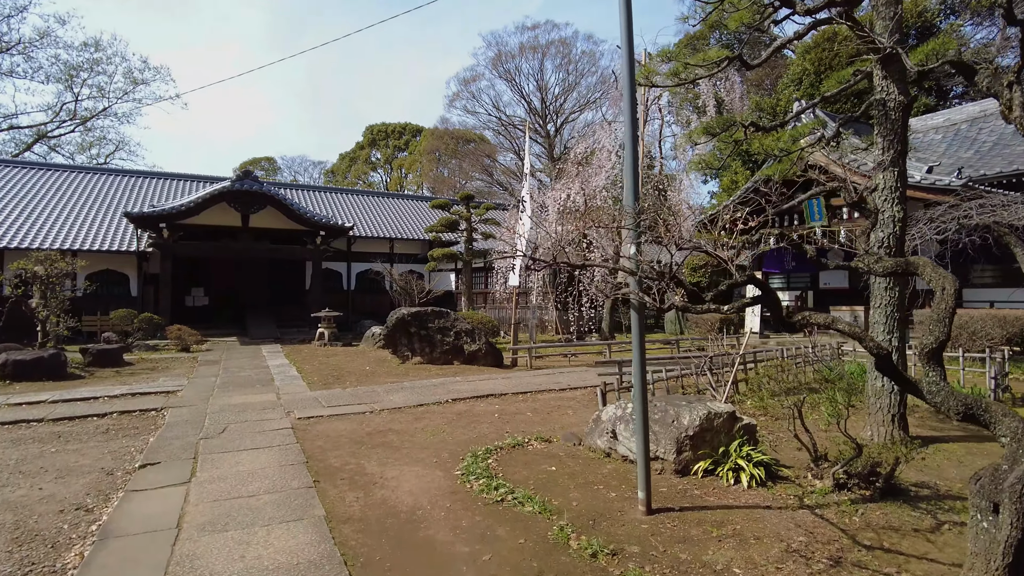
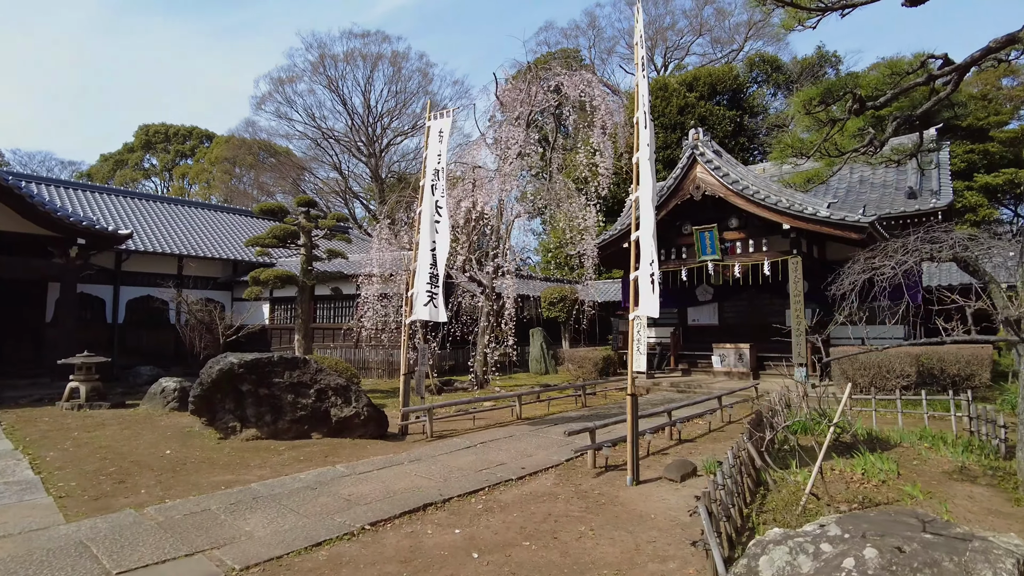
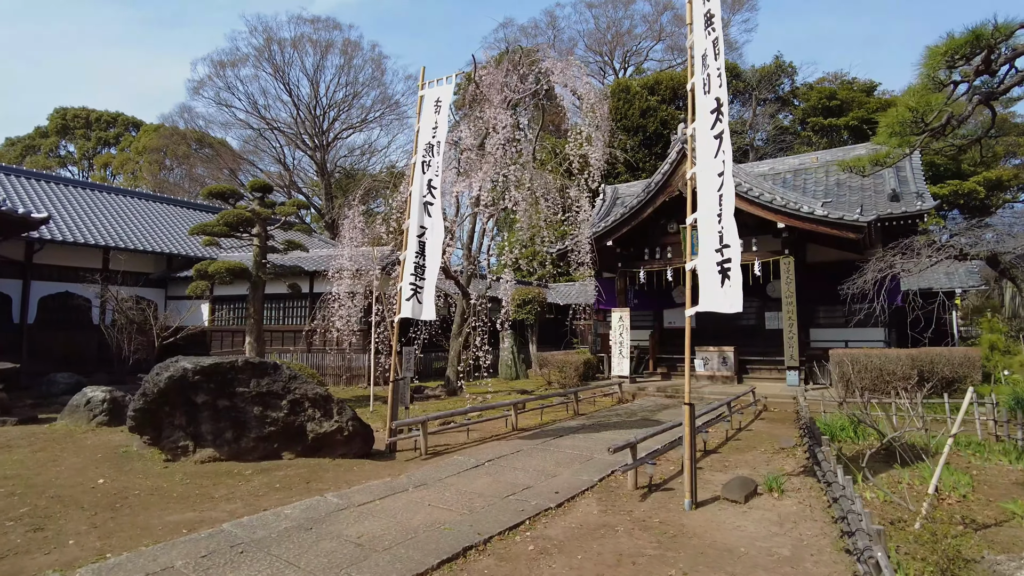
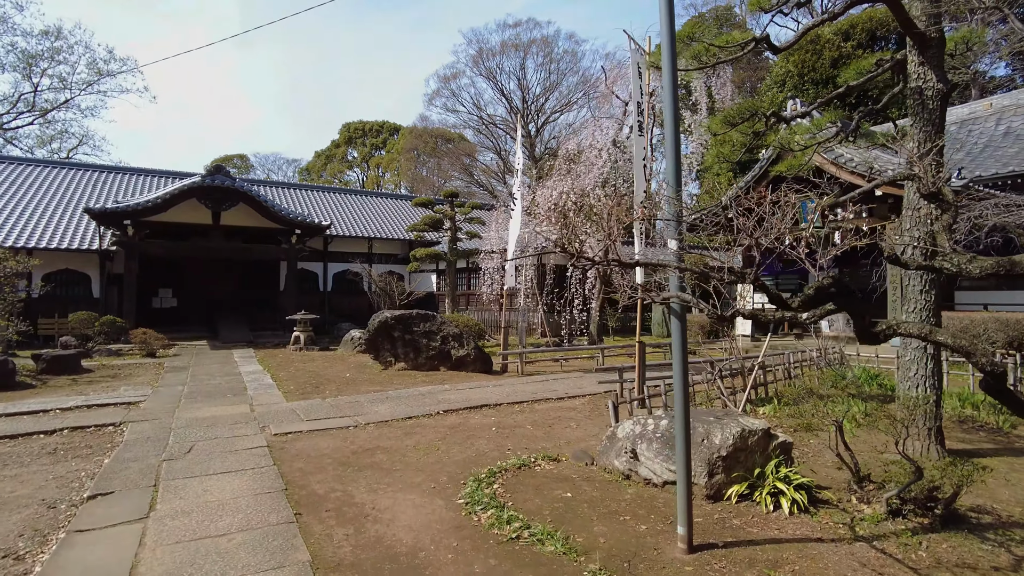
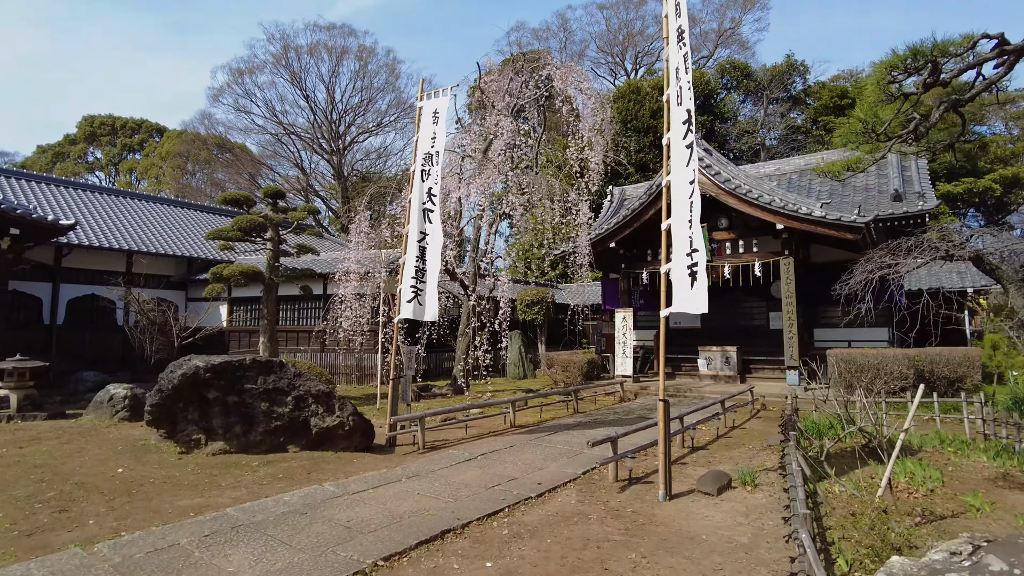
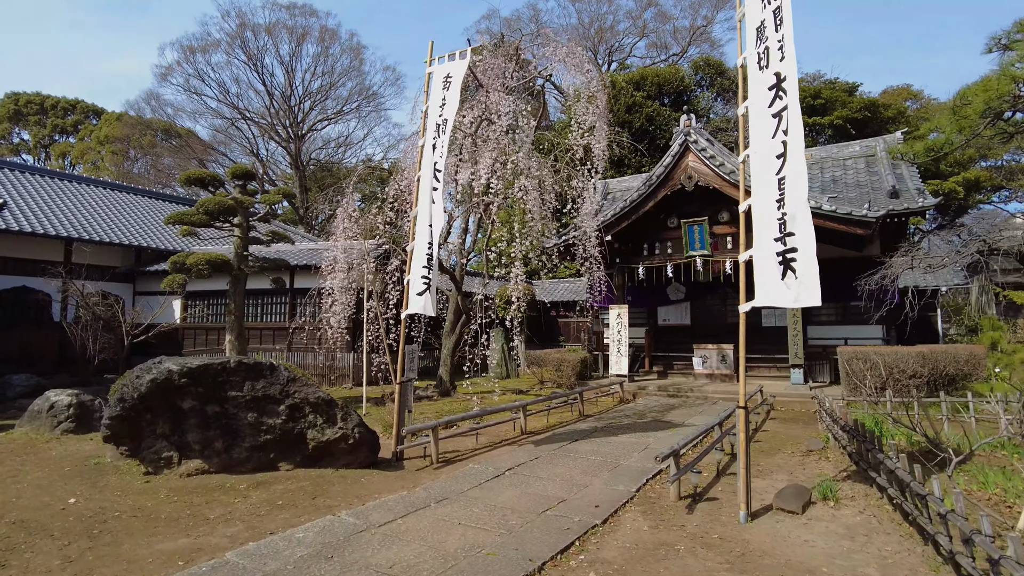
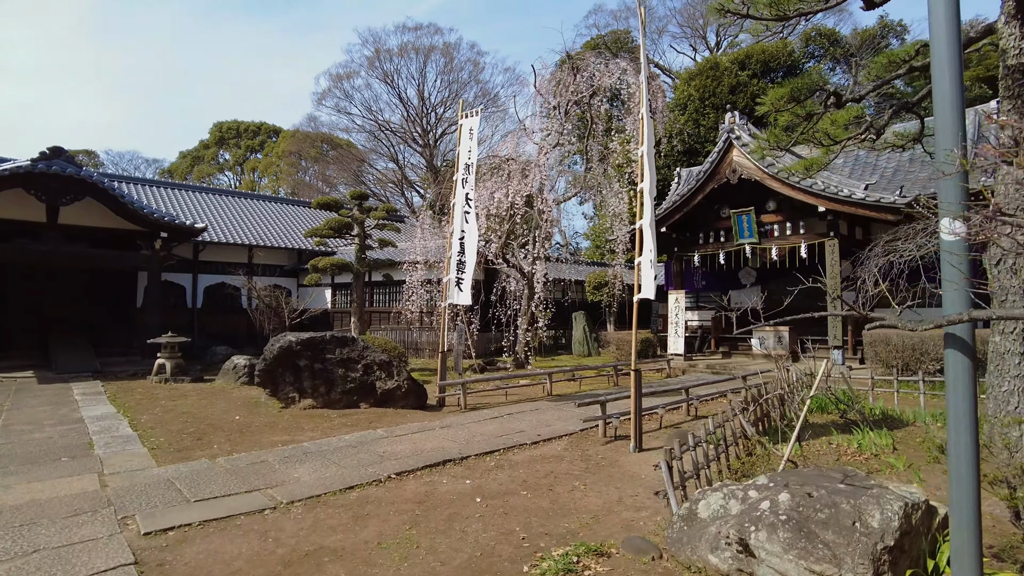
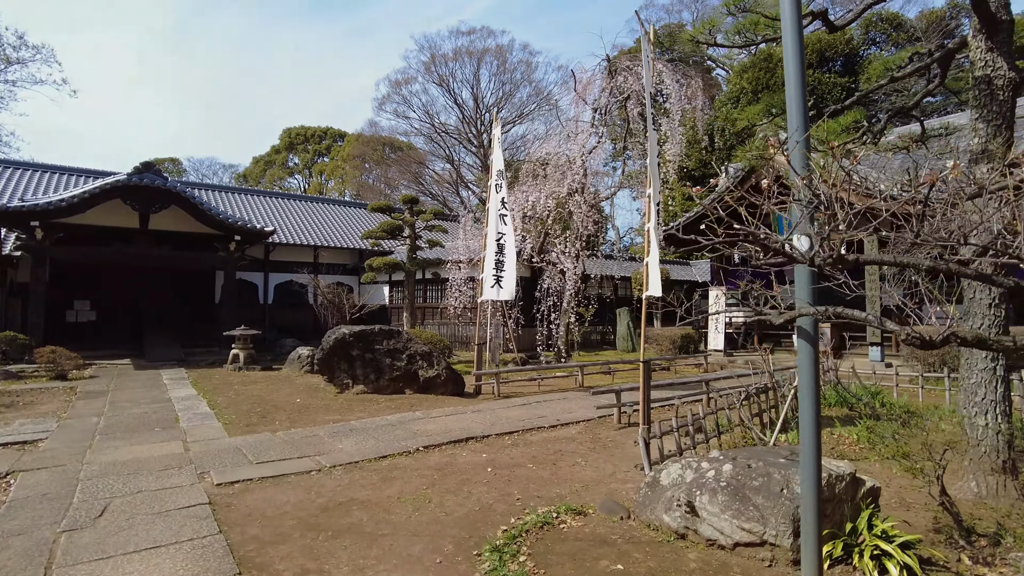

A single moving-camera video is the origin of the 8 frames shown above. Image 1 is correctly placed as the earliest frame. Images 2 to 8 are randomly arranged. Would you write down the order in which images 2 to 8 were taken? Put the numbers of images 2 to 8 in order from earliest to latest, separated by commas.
4, 8, 7, 2, 5, 3, 6
